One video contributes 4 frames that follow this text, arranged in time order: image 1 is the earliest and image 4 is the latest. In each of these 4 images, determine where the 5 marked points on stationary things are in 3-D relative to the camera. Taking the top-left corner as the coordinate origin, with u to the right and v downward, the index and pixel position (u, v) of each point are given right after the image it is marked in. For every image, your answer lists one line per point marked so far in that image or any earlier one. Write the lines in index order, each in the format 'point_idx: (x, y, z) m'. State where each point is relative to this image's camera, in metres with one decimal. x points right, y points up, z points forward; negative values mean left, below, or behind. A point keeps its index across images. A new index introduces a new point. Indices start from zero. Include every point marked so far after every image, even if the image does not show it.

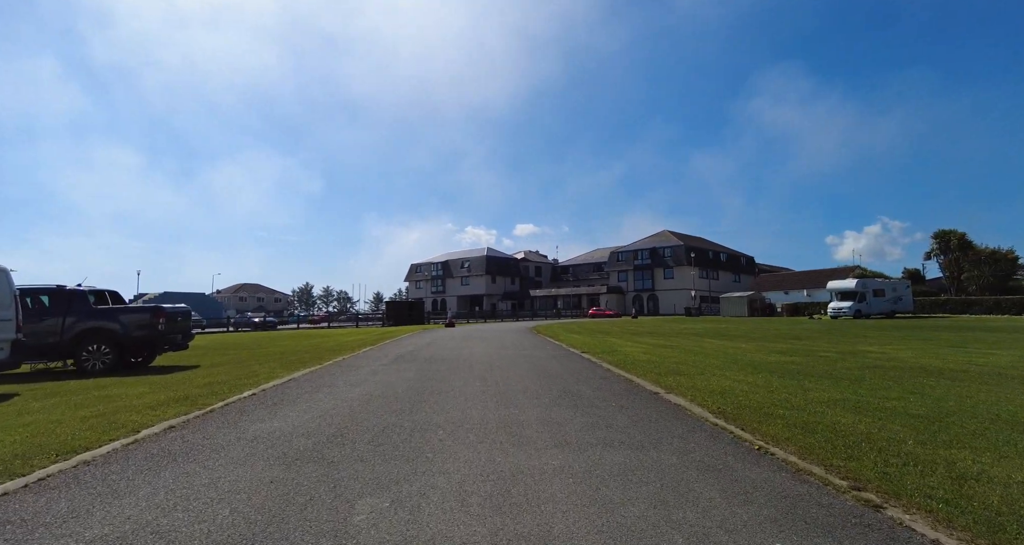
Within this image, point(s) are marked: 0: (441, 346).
0: (-2.6, -2.7, +19.3) m
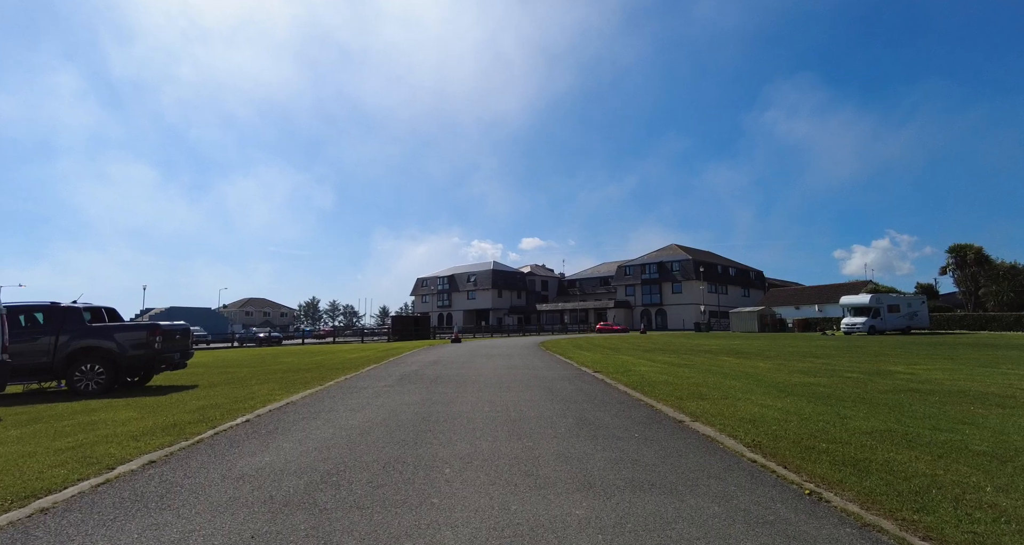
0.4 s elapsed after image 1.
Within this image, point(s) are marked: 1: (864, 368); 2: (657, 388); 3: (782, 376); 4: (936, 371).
0: (-2.3, -3.3, +18.6) m
1: (+11.6, -3.1, +17.1) m
2: (+3.3, -2.7, +11.9) m
3: (+7.8, -3.0, +15.1) m
4: (+12.3, -2.9, +15.1) m
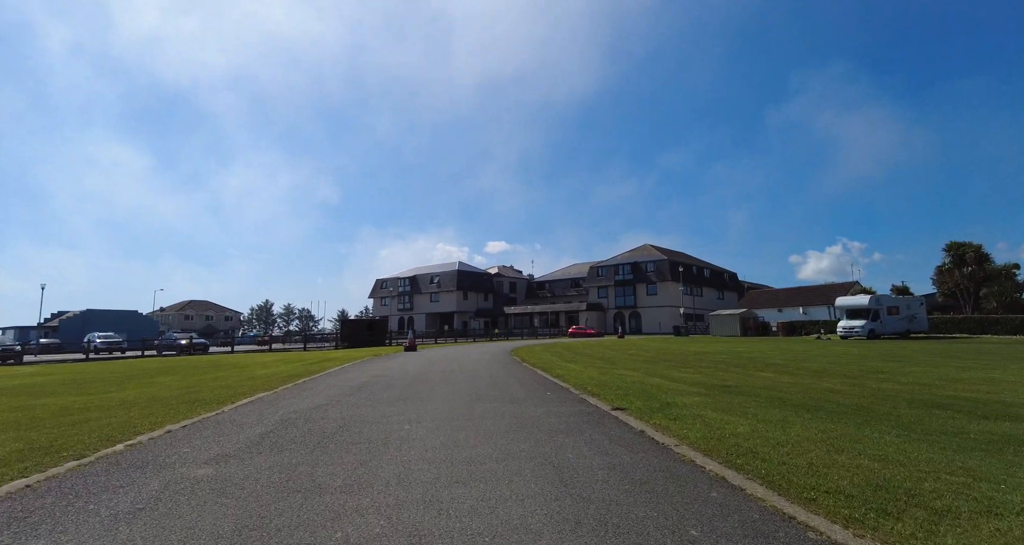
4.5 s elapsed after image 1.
0: (-3.1, -2.8, +12.1) m
1: (+10.8, -2.7, +11.5) m
2: (+2.9, -2.1, +5.8) m
3: (+7.2, -2.5, +9.3) m
4: (+11.7, -2.4, +9.6) m
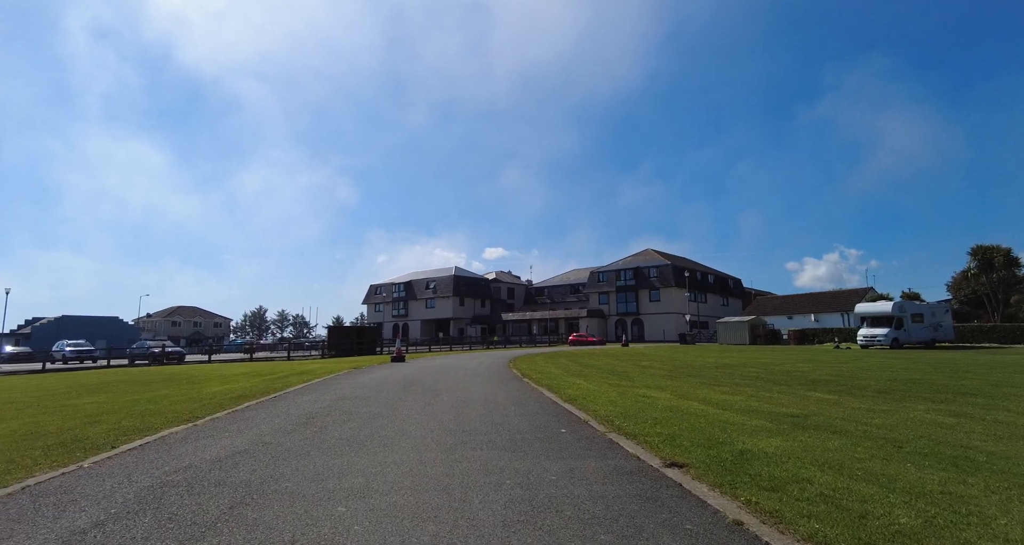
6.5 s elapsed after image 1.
0: (-3.1, -2.7, +8.9) m
1: (+10.9, -2.6, +8.3) m
2: (+3.0, -1.9, +2.6) m
3: (+7.3, -2.3, +6.0) m
4: (+11.7, -2.2, +6.4) m
